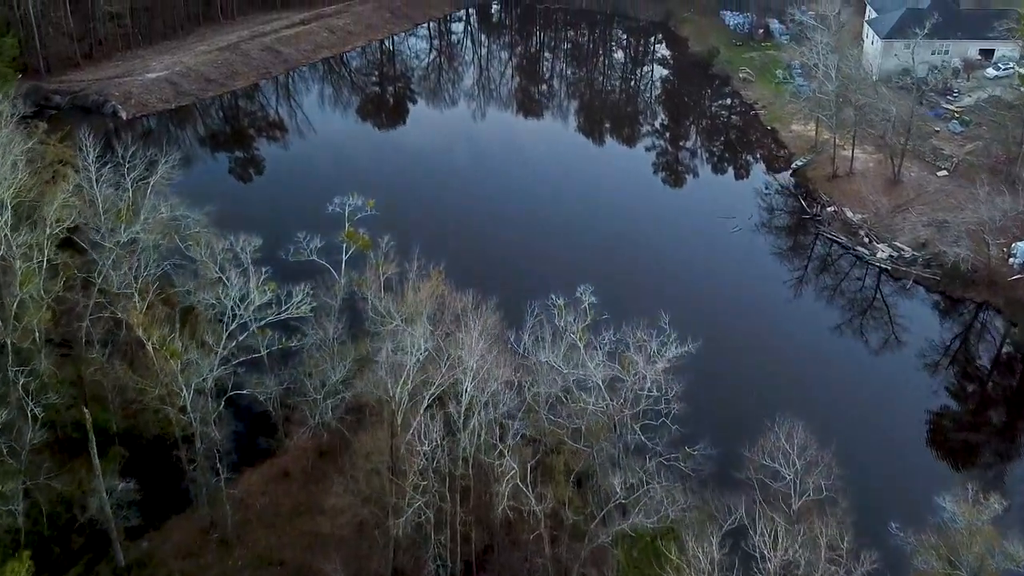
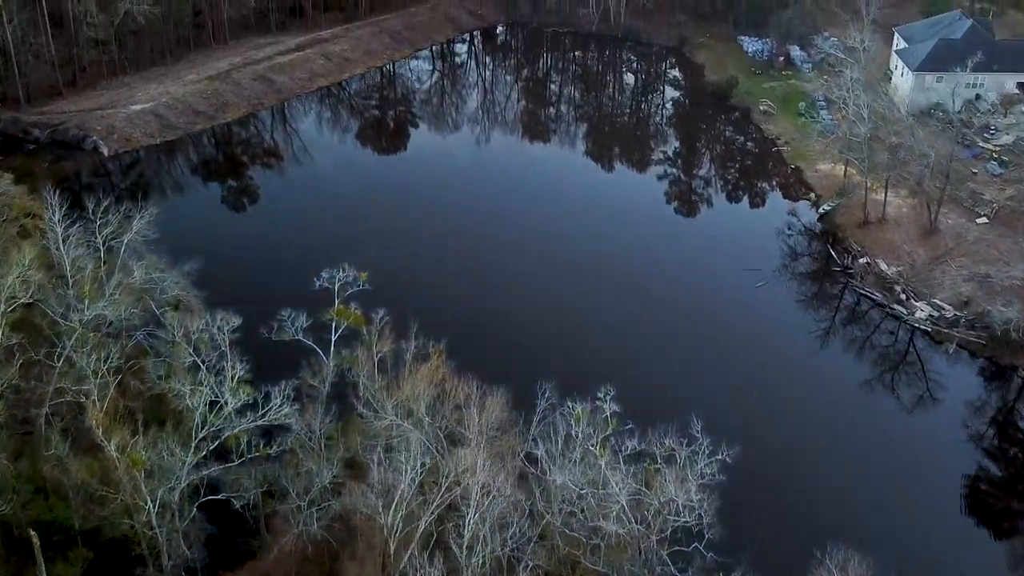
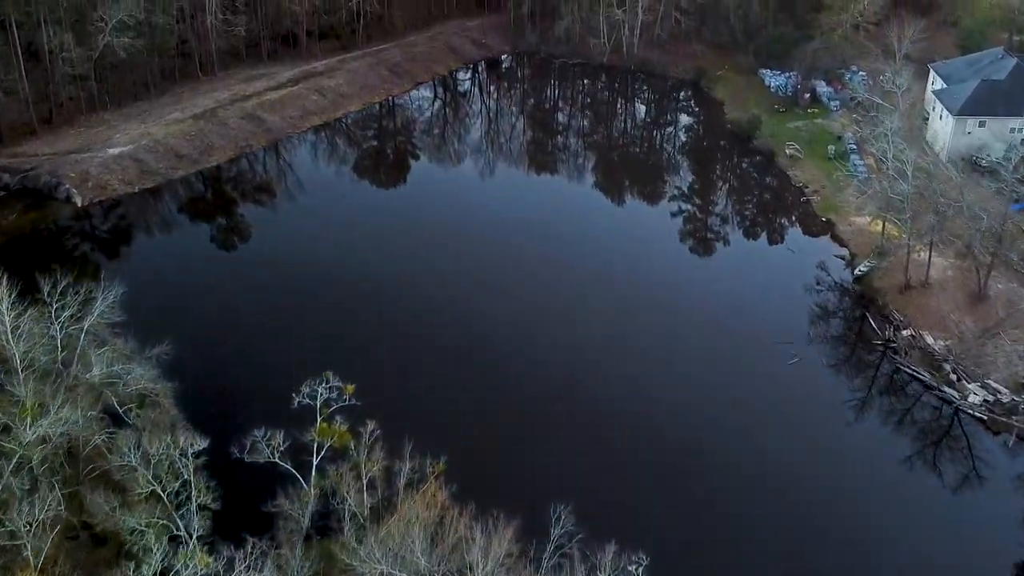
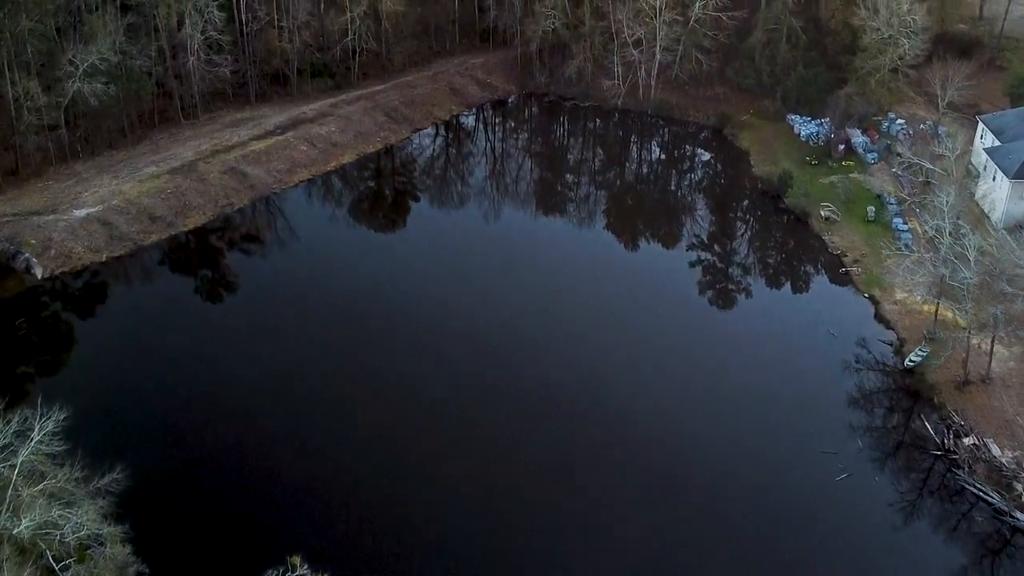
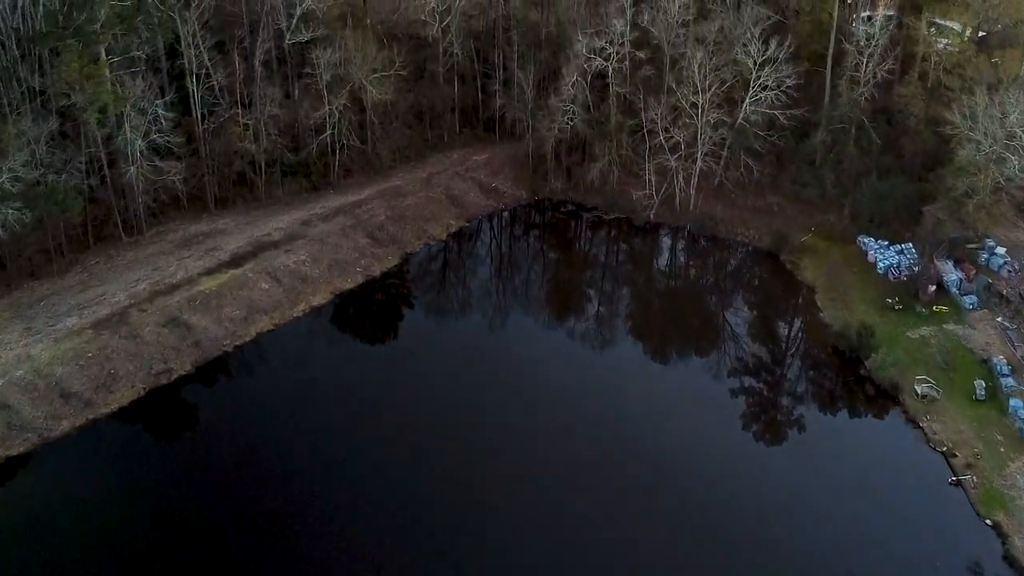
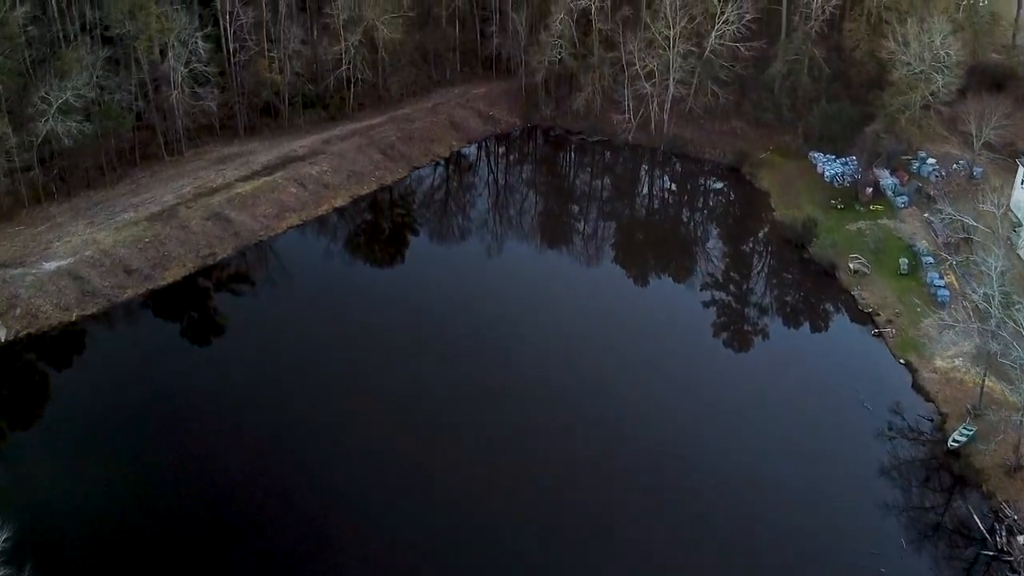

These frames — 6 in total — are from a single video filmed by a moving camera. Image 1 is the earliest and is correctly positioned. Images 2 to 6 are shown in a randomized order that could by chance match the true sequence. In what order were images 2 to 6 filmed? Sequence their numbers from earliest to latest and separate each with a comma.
2, 3, 4, 6, 5
